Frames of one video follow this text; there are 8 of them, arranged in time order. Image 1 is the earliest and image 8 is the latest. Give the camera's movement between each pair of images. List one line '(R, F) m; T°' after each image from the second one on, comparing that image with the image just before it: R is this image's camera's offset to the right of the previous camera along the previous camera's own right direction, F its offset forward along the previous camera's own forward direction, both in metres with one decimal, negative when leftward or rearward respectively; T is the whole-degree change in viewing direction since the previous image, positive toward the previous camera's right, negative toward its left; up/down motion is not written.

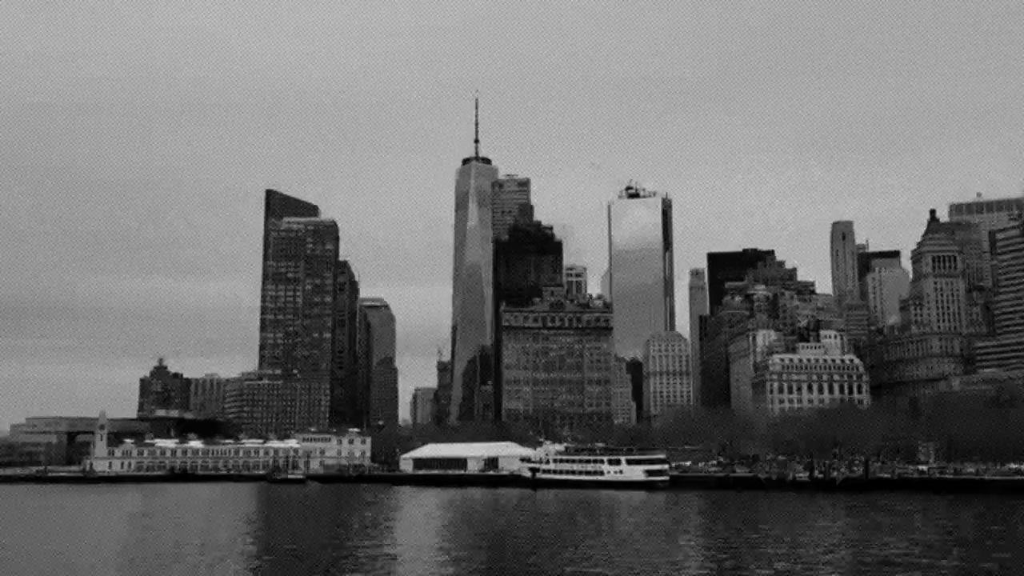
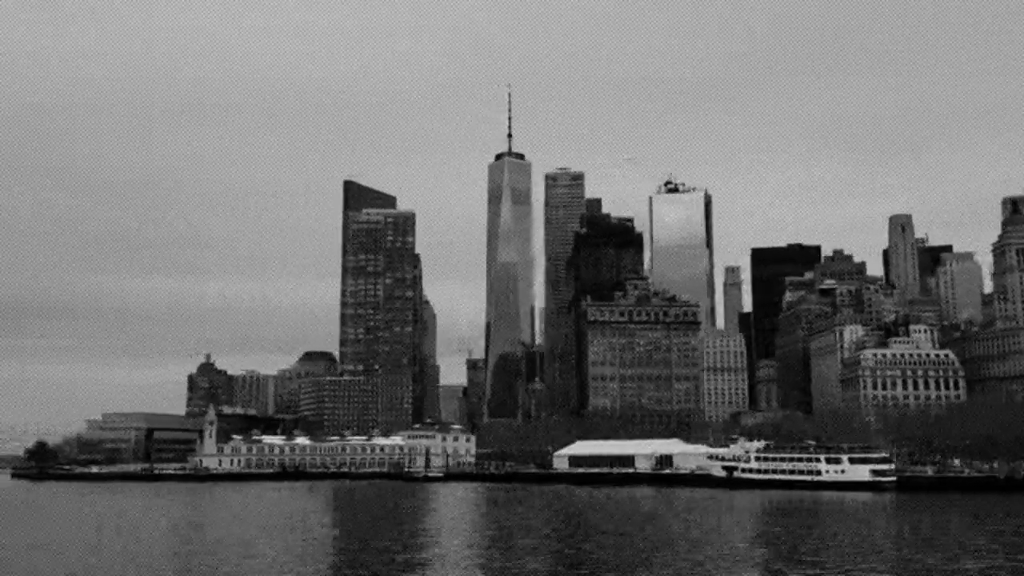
(-20.3, +11.7) m; 0°
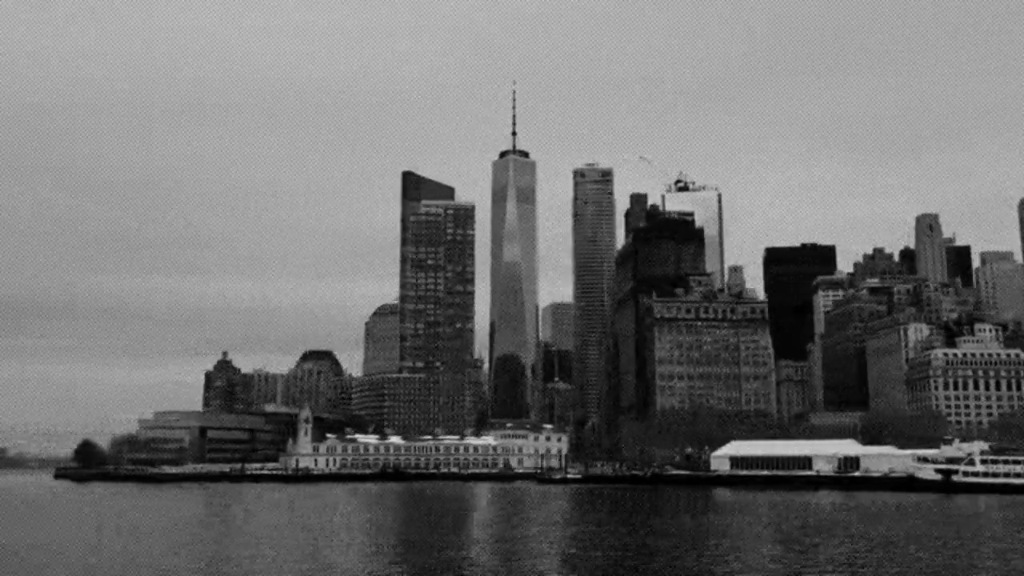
(-15.9, +10.4) m; 0°
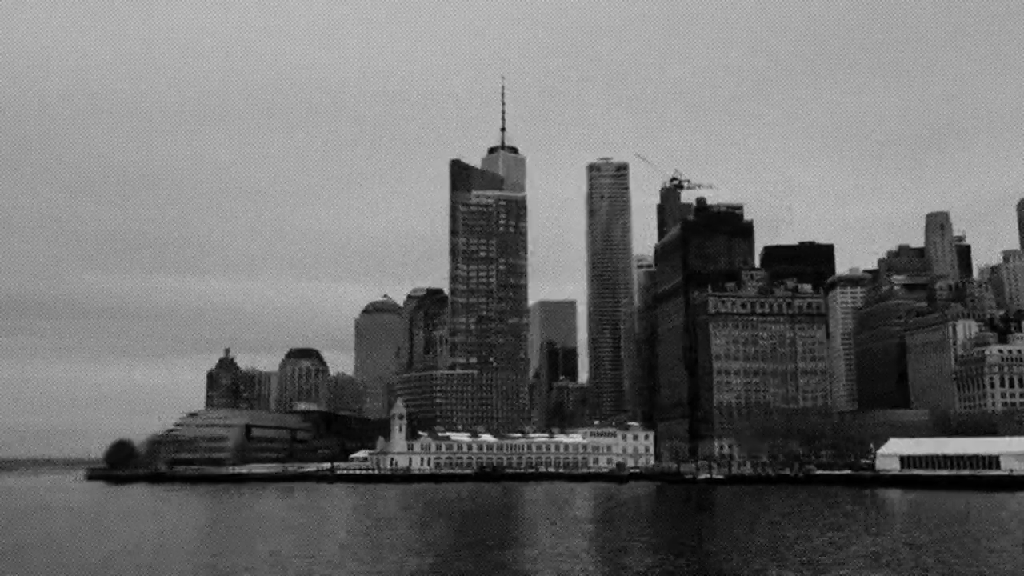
(-13.9, +9.4) m; 0°
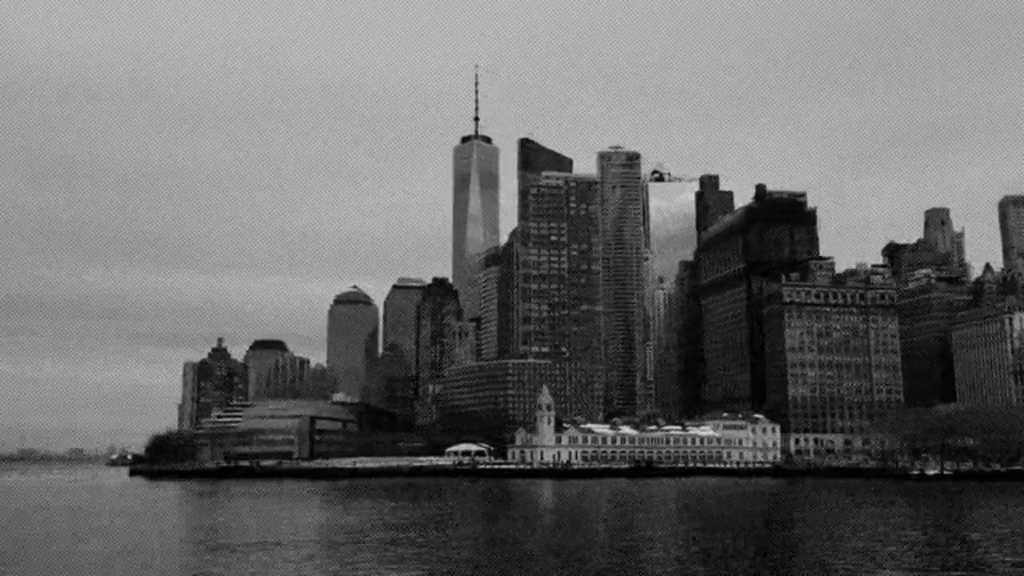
(-20.4, +12.0) m; +1°
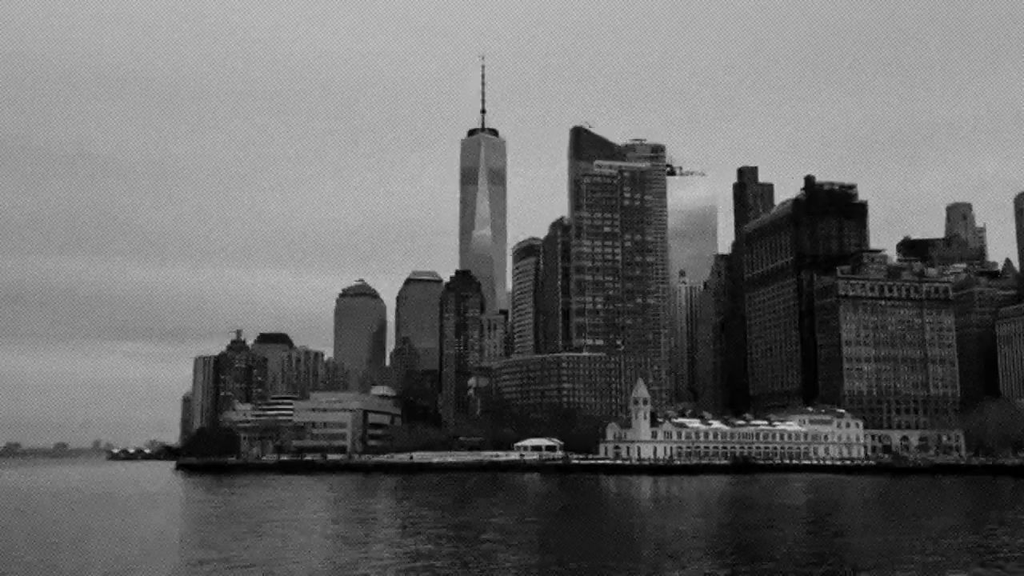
(-9.2, +4.9) m; -1°
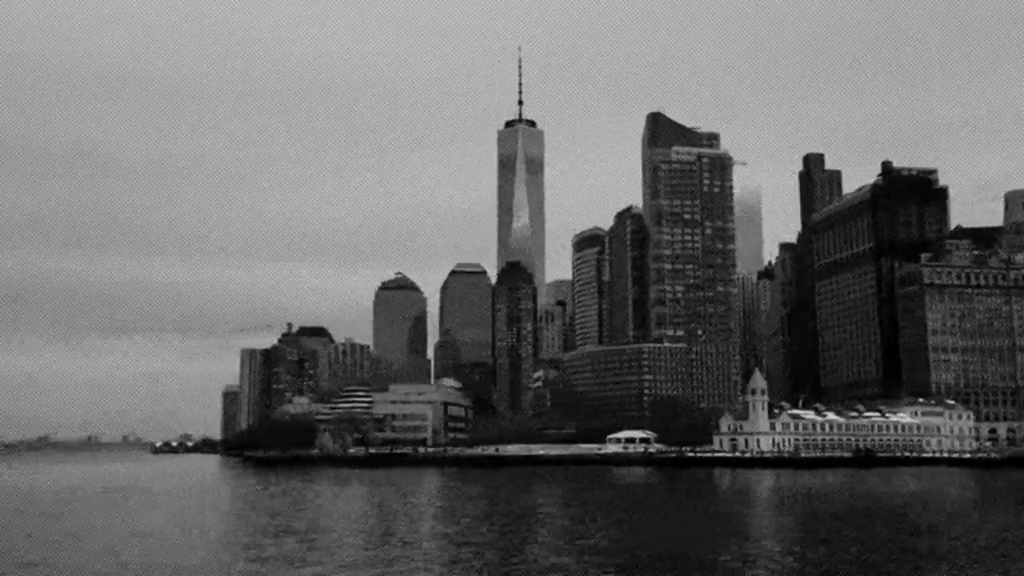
(-7.3, +3.5) m; -2°
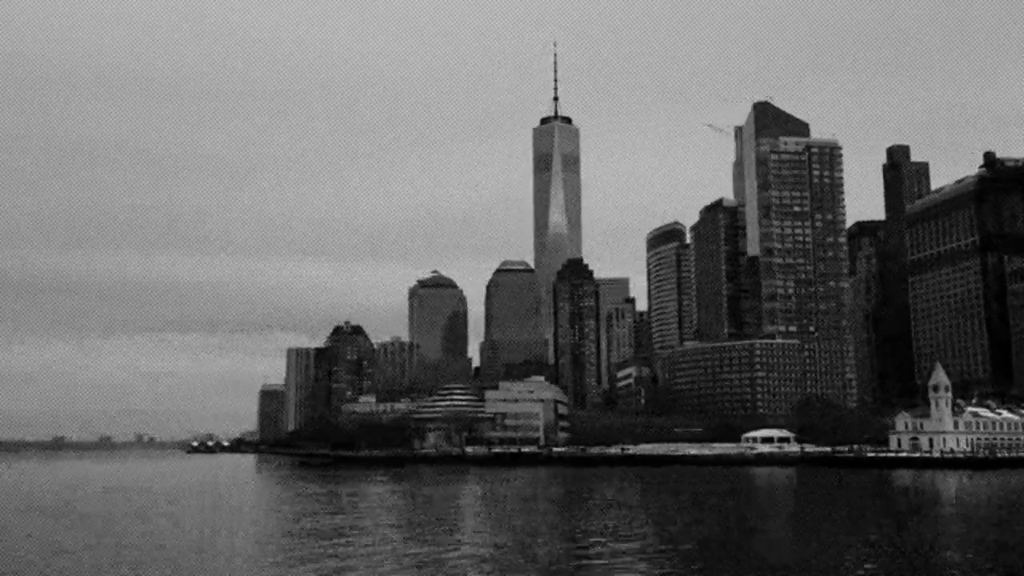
(-12.7, +3.8) m; -2°
